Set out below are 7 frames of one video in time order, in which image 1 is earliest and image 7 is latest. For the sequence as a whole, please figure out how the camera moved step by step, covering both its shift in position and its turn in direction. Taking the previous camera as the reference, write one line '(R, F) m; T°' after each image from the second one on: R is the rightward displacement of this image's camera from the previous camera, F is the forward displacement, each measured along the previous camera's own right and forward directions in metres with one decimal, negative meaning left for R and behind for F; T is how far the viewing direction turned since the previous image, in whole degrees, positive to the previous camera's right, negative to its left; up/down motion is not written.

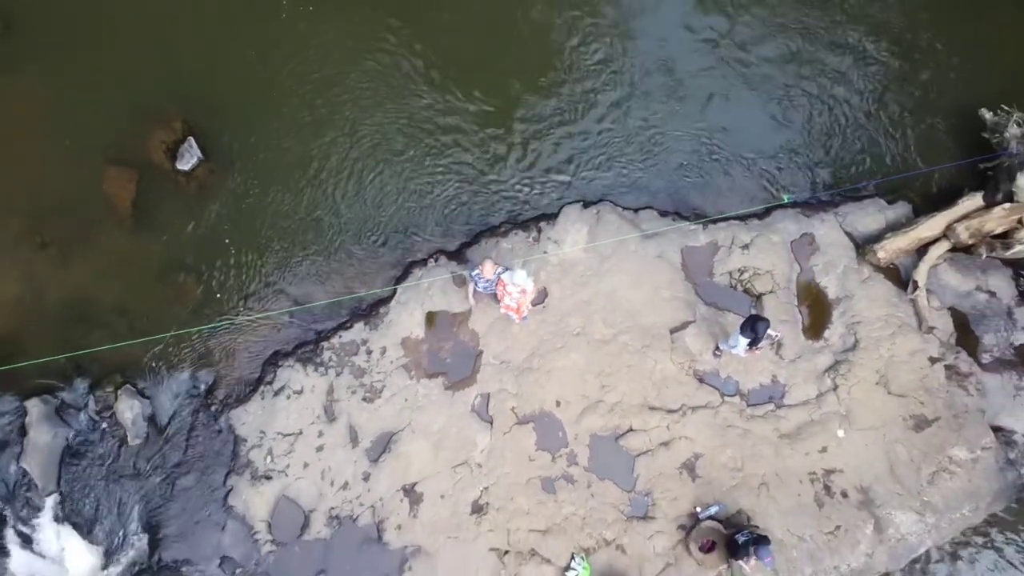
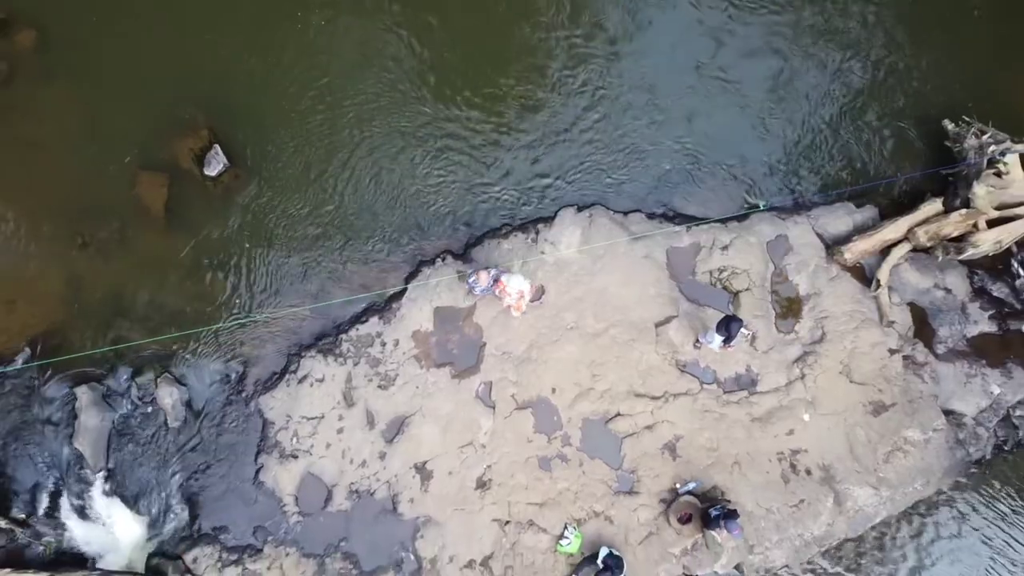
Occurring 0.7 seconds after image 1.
(0.0, -0.8) m; 0°
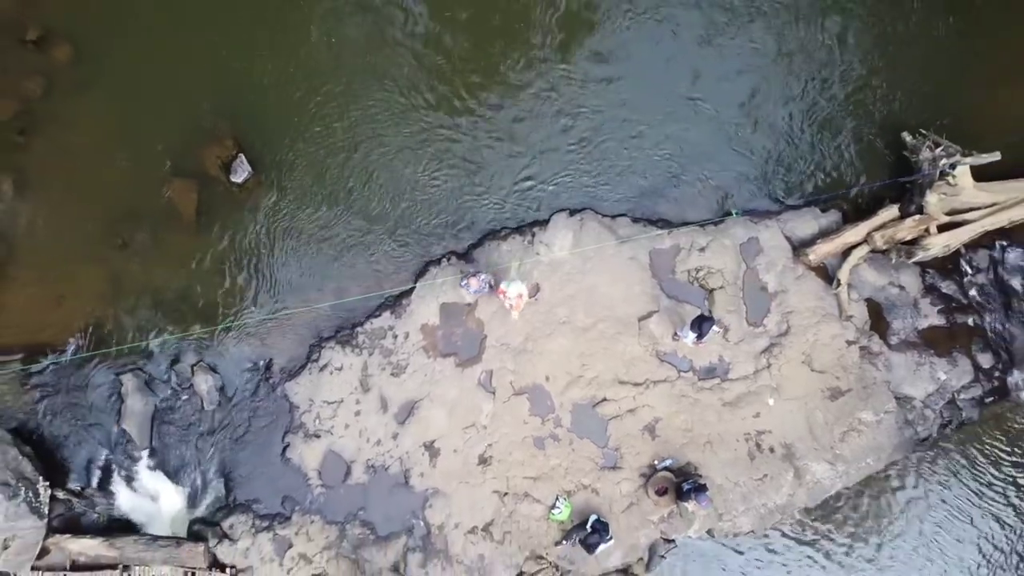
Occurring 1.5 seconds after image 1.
(0.0, -1.0) m; 0°
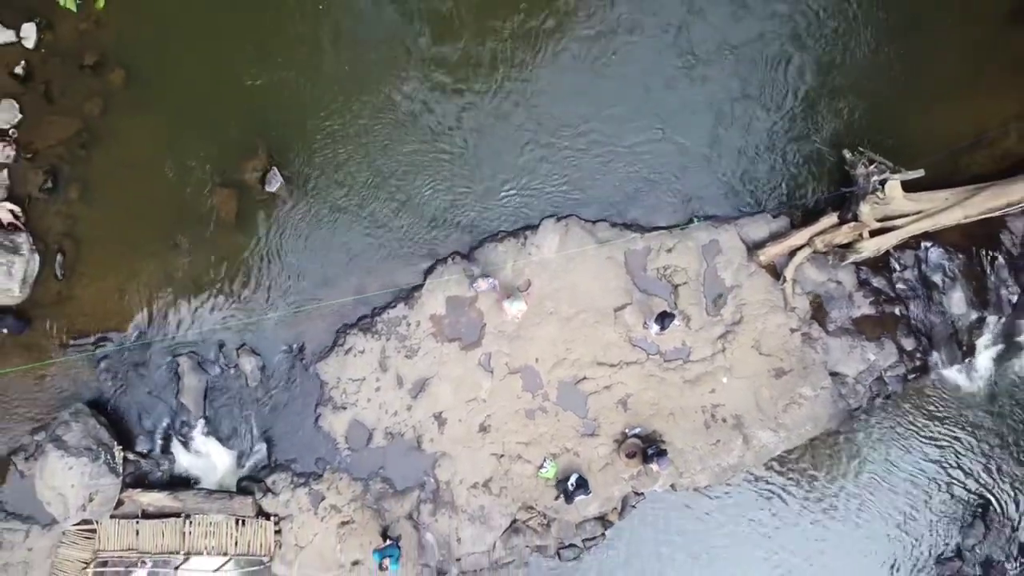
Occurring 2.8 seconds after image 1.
(+0.1, -1.7) m; 0°
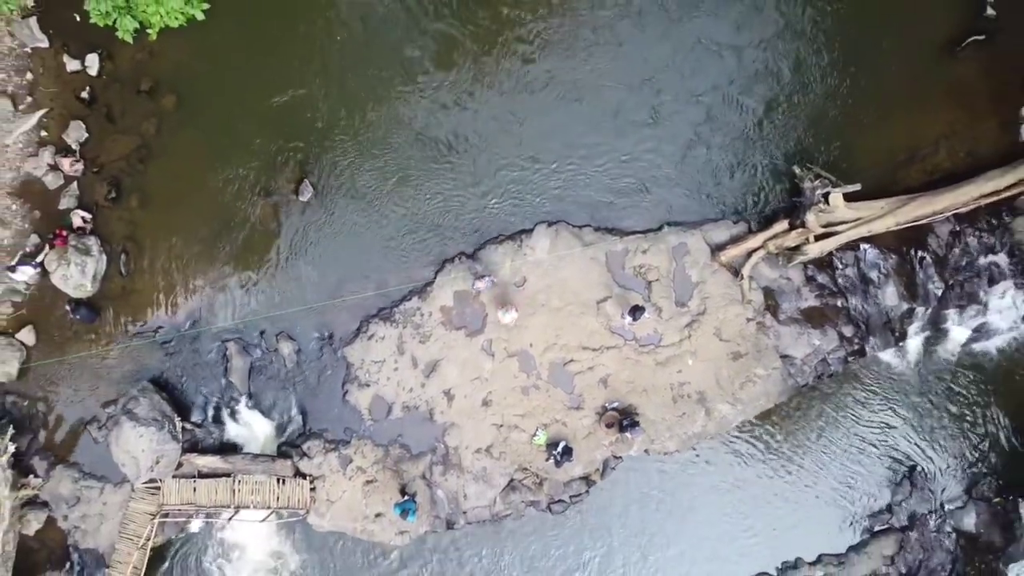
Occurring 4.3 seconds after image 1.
(+0.1, -2.0) m; 0°
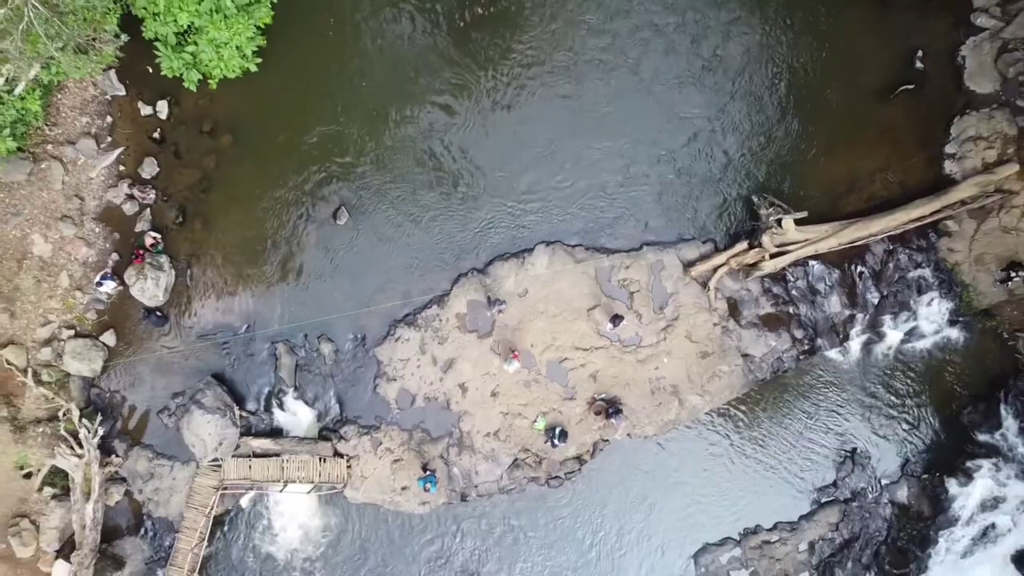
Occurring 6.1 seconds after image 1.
(-0.1, -2.6) m; 0°
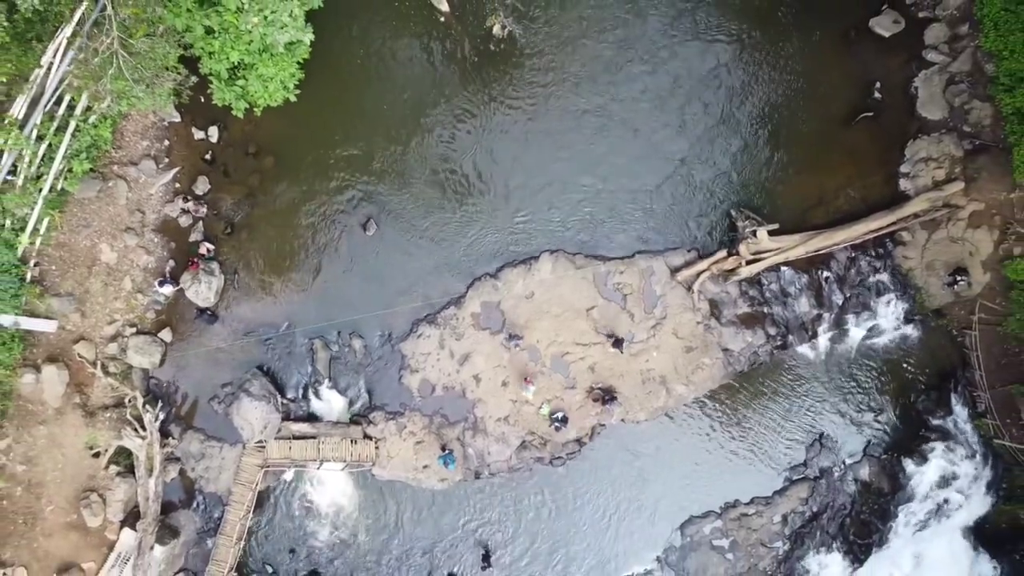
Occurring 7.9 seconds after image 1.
(-0.2, -2.2) m; 0°
